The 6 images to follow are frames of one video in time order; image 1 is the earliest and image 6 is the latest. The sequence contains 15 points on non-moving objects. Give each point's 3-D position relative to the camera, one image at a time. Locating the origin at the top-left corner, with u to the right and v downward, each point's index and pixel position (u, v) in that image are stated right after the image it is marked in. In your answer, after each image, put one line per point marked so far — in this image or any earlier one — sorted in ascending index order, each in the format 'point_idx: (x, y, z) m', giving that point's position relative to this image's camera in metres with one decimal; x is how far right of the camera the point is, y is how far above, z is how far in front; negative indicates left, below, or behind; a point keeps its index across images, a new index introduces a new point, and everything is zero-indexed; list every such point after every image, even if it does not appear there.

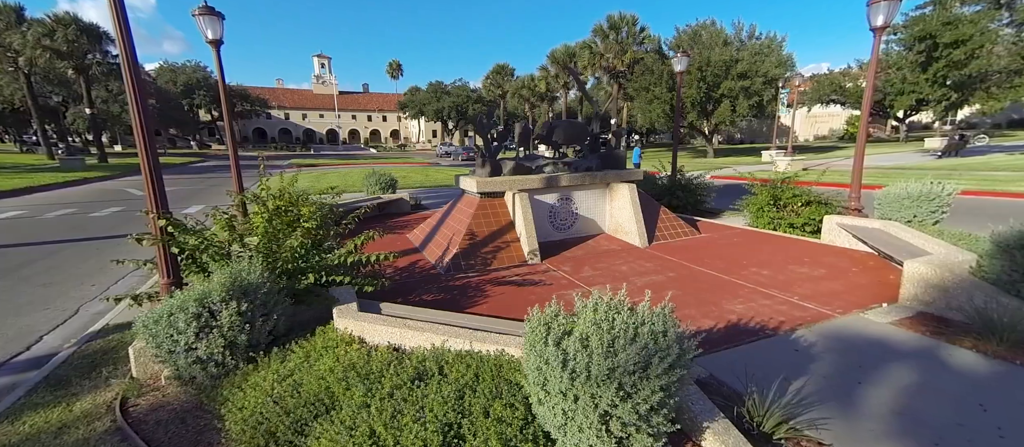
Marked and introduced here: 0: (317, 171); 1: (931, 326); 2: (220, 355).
0: (-8.7, +2.3, +19.4) m
1: (+3.8, -0.9, +3.9) m
2: (-1.9, -0.9, +2.8) m
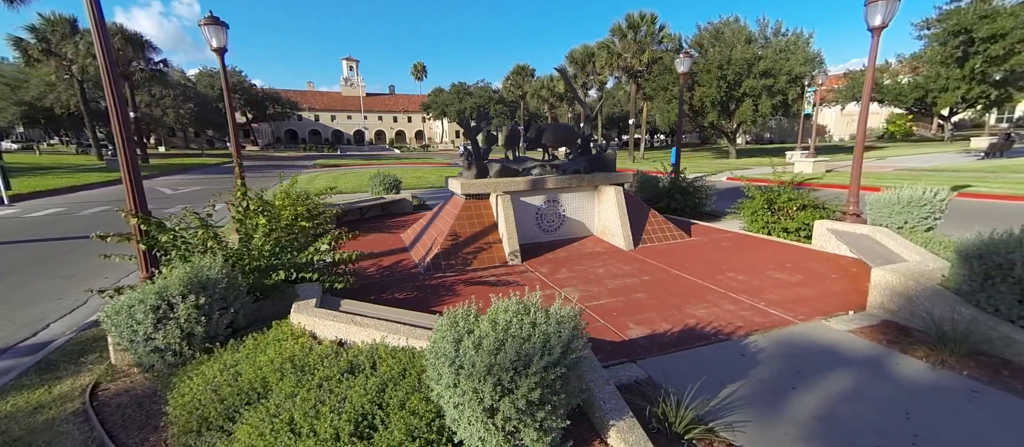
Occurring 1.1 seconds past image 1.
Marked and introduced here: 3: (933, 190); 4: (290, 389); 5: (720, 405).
0: (-8.1, +2.4, +20.0) m
1: (+3.3, -1.0, +3.9) m
2: (-2.4, -0.9, +3.1) m
3: (+5.4, +0.4, +5.6) m
4: (-1.3, -1.0, +2.6) m
5: (+1.5, -1.3, +3.1) m
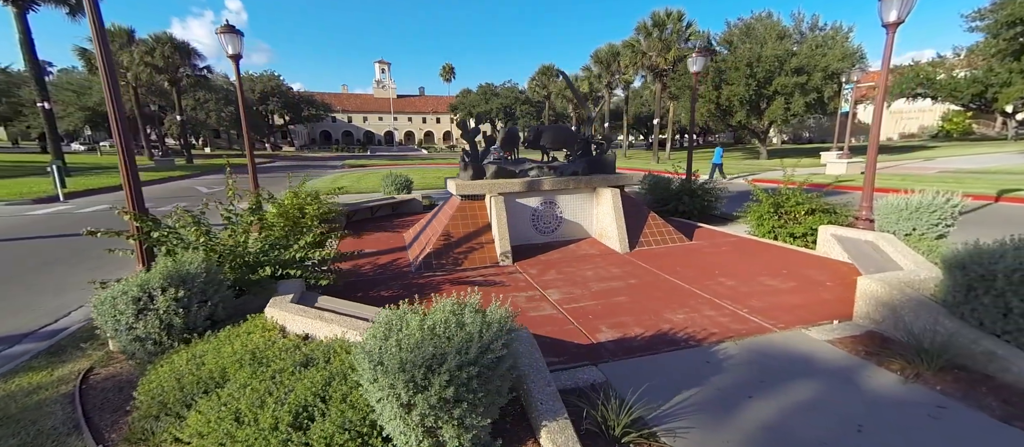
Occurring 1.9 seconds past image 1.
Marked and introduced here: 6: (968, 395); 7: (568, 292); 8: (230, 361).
0: (-7.2, +2.4, +20.7) m
1: (+3.0, -1.0, +3.7) m
2: (-2.7, -0.9, +3.4) m
3: (+5.2, +0.3, +5.2) m
4: (-1.7, -1.0, +2.8) m
5: (+1.1, -1.3, +3.1) m
6: (+3.1, -1.2, +3.0) m
7: (+0.7, -0.8, +5.3) m
8: (-1.9, -0.9, +3.0) m
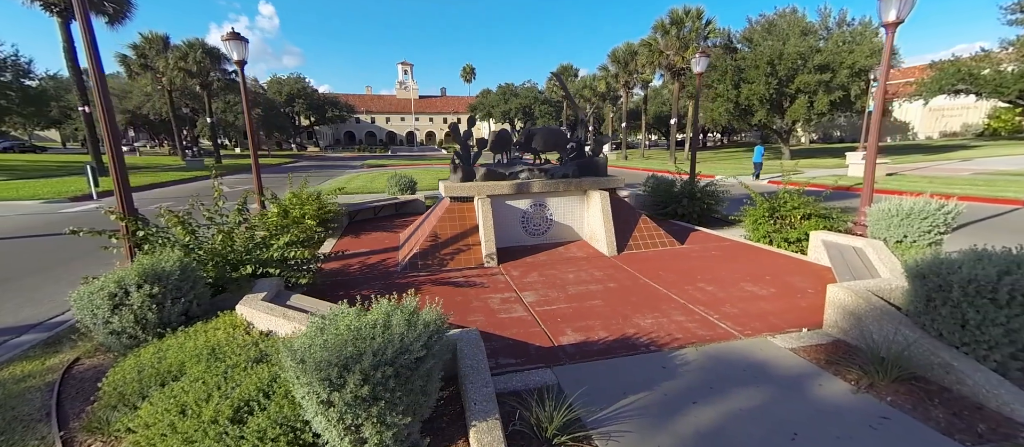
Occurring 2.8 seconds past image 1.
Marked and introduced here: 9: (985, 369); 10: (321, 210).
0: (-6.6, +2.5, +21.1) m
1: (+2.6, -1.1, +3.6) m
2: (-3.1, -0.9, +3.6) m
3: (+4.9, +0.3, +5.0) m
4: (-2.1, -1.0, +3.0) m
5: (+0.7, -1.4, +3.1) m
6: (+2.7, -1.2, +2.9) m
7: (+0.4, -0.9, +5.4) m
8: (-2.3, -1.0, +3.2) m
9: (+3.2, -1.0, +3.0) m
10: (-3.5, +0.3, +8.1) m
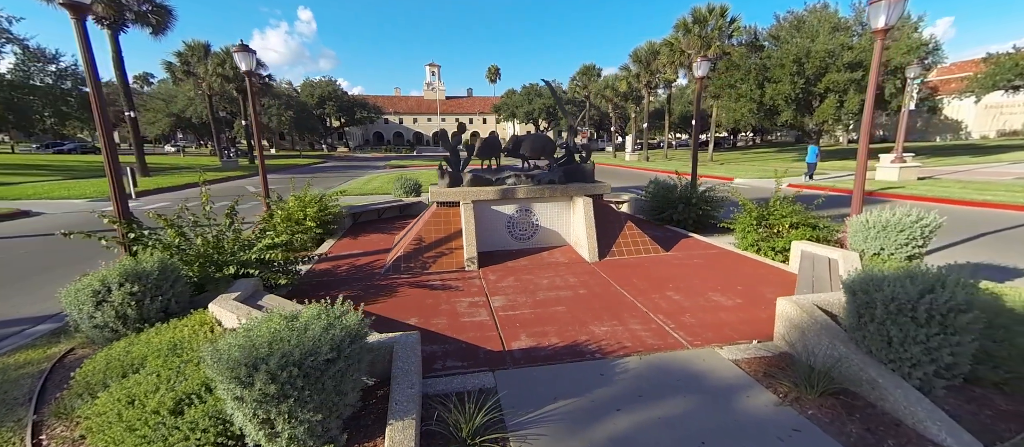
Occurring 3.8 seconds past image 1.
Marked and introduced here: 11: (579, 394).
0: (-5.8, +2.5, +21.7) m
1: (+2.1, -1.2, +3.6) m
2: (-3.6, -0.9, +4.0) m
3: (+4.5, +0.1, +4.8) m
4: (-2.7, -1.1, +3.3) m
5: (+0.1, -1.4, +3.2) m
6: (+2.1, -1.3, +2.9) m
7: (0.0, -0.9, +5.5) m
8: (-2.9, -1.0, +3.5) m
9: (+2.6, -1.1, +2.9) m
10: (-3.7, +0.2, +8.5) m
11: (+0.5, -1.4, +3.5) m
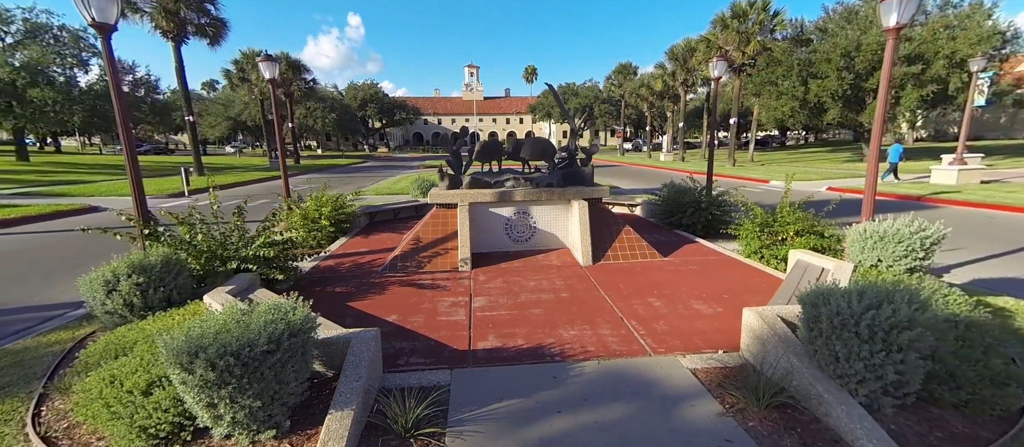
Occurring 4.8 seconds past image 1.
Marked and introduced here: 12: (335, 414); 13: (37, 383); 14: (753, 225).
0: (-4.4, +2.5, +22.3) m
1: (+1.7, -1.2, +3.5) m
2: (-4.0, -0.9, +4.5) m
3: (+4.2, 0.0, +4.5) m
4: (-3.1, -1.1, +3.7) m
5: (-0.3, -1.5, +3.3) m
6: (+1.6, -1.4, +2.8) m
7: (-0.2, -1.0, +5.6) m
8: (-3.3, -1.0, +3.9) m
9: (+2.1, -1.1, +2.8) m
10: (-3.6, +0.2, +9.0) m
11: (+0.1, -1.4, +3.5) m
12: (-1.3, -1.3, +3.1) m
13: (-4.1, -1.4, +3.7) m
14: (+3.7, 0.0, +6.7) m
